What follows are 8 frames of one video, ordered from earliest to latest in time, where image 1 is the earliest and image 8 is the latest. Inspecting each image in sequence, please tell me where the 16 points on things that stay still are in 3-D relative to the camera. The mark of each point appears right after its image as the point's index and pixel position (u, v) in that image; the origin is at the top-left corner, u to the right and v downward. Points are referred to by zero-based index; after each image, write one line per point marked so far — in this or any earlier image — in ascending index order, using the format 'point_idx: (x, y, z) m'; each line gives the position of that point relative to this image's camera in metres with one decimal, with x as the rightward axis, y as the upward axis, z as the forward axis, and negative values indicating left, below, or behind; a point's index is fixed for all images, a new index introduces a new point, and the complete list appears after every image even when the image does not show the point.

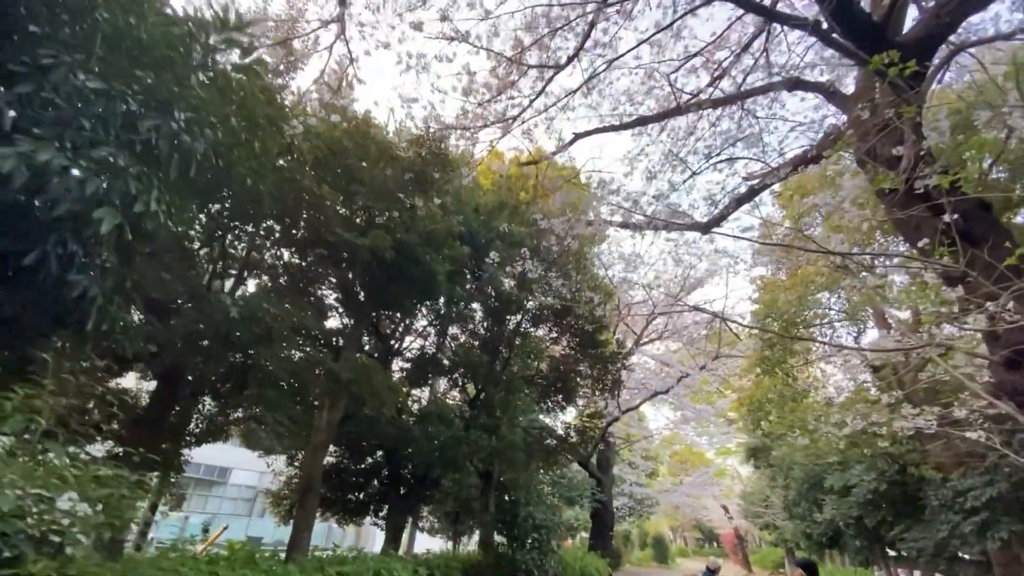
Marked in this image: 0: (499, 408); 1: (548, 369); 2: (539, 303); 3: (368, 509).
0: (-0.2, -1.9, +7.9) m
1: (+0.7, -1.5, +8.9) m
2: (+0.6, 0.0, +8.4) m
3: (-2.5, -3.8, +8.3) m
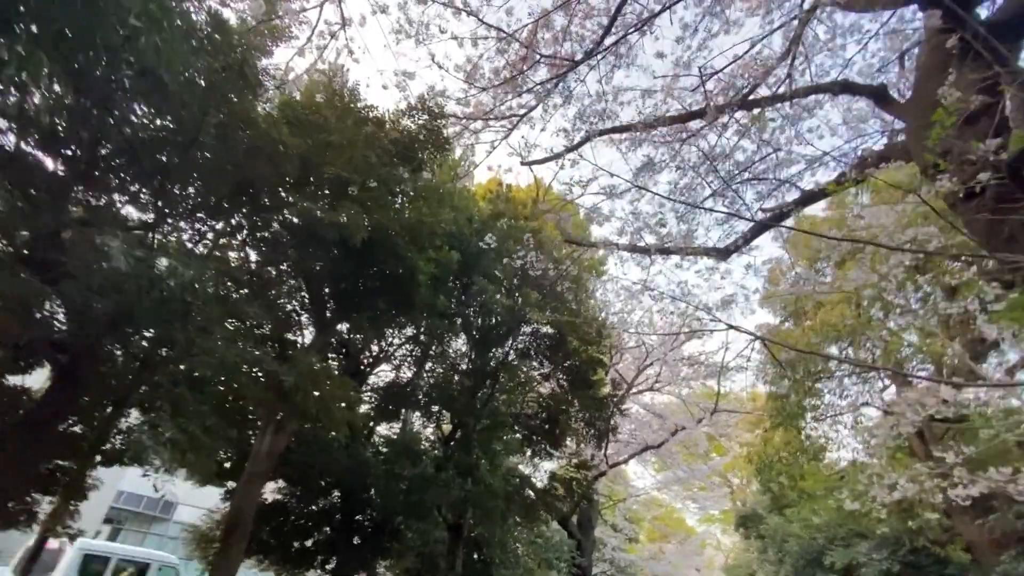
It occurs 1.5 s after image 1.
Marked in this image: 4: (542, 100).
0: (-0.5, -2.2, +6.9) m
1: (+0.4, -2.0, +8.0) m
2: (+0.4, -0.5, +7.7) m
3: (-2.9, -4.0, +7.1) m
4: (+0.3, +2.0, +5.2) m
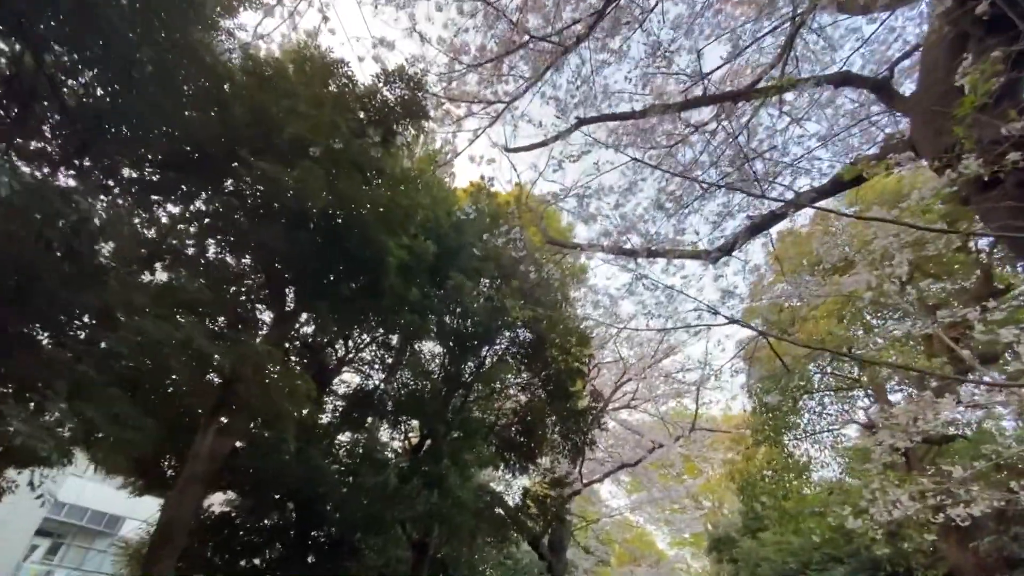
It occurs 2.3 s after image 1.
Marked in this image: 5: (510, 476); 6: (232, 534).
0: (-0.8, -2.2, +6.4) m
1: (0.0, -2.0, +7.6) m
2: (0.0, -0.5, +7.3) m
3: (-3.3, -3.9, +6.4) m
4: (+0.2, +2.0, +4.9) m
5: (0.0, -2.9, +7.7) m
6: (-3.6, -3.2, +6.2) m
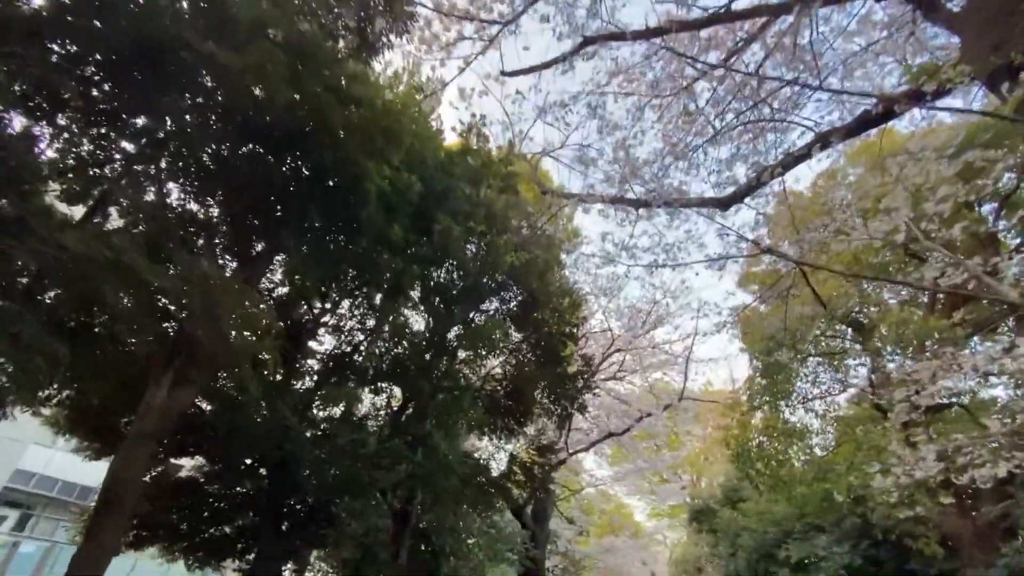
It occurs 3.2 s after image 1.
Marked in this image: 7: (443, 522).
0: (-1.0, -1.6, +6.0) m
1: (-0.2, -1.4, +7.2) m
2: (-0.1, +0.1, +6.9) m
3: (-3.5, -3.3, +6.0) m
4: (+0.2, +2.5, +4.4) m
5: (-0.2, -2.3, +7.4) m
6: (-3.7, -2.5, +5.8) m
7: (-0.9, -3.1, +6.5) m
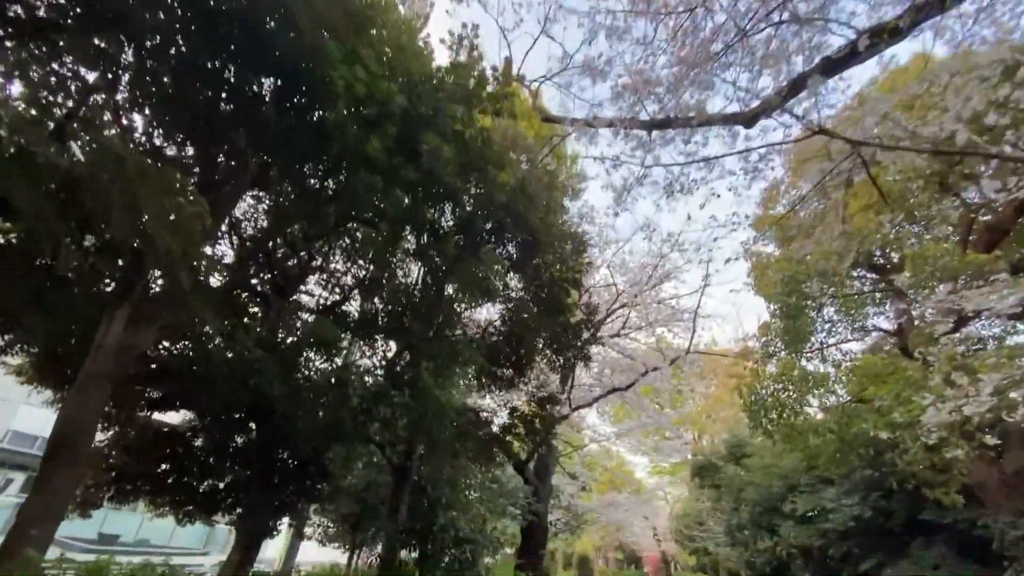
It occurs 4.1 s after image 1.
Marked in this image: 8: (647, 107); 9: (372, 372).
0: (-1.0, -1.0, +5.7) m
1: (-0.2, -0.6, +6.8) m
2: (-0.1, +0.8, +6.4) m
3: (-3.5, -2.6, +5.8) m
4: (+0.1, +3.1, +3.7) m
5: (-0.2, -1.5, +7.1) m
6: (-3.7, -1.9, +5.5) m
7: (-0.9, -2.3, +6.2) m
8: (+1.3, +1.8, +4.8) m
9: (-1.6, -0.9, +5.6) m
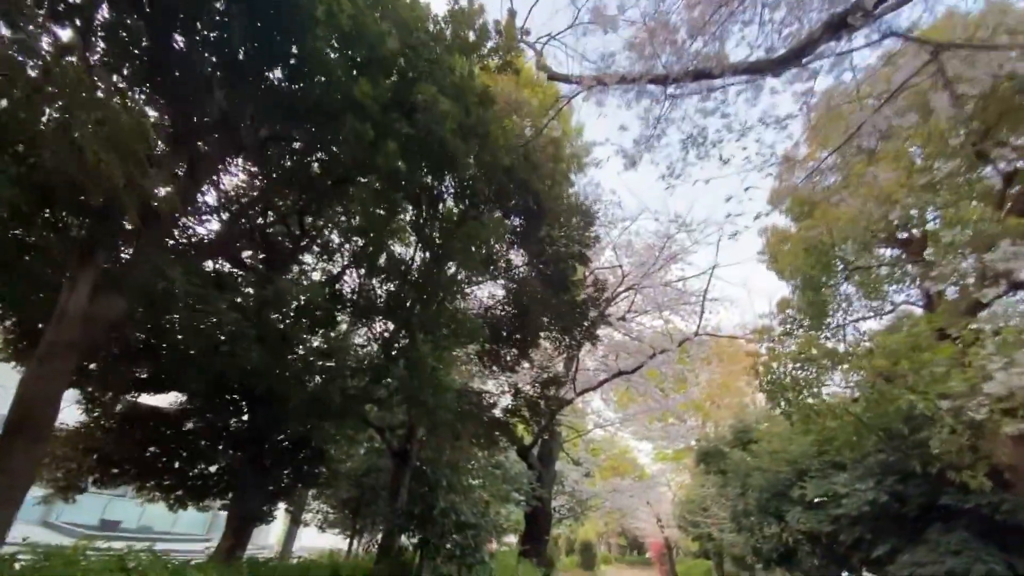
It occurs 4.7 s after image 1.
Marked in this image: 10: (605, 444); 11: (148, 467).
0: (-0.9, -0.7, +5.4) m
1: (-0.1, -0.3, +6.5) m
2: (-0.1, +1.1, +6.1) m
3: (-3.4, -2.3, +5.6) m
4: (+0.1, +3.4, +3.3) m
5: (-0.2, -1.2, +6.8) m
6: (-3.7, -1.6, +5.3) m
7: (-0.8, -2.0, +6.0) m
8: (+1.4, +2.0, +4.5) m
9: (-1.6, -0.6, +5.3) m
10: (+3.1, -5.2, +16.3) m
11: (-4.0, -2.0, +5.3) m
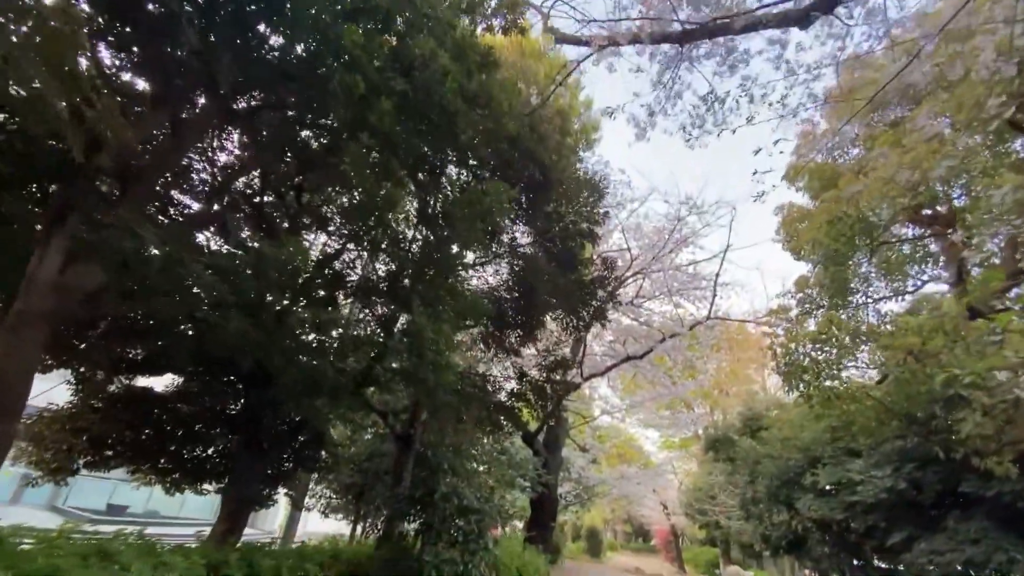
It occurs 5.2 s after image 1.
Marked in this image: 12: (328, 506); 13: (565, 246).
0: (-0.9, -0.4, +5.2) m
1: (-0.1, 0.0, +6.3) m
2: (0.0, +1.4, +5.8) m
3: (-3.4, -2.1, +5.4) m
4: (+0.2, +3.6, +3.0) m
5: (-0.1, -0.9, +6.6) m
6: (-3.6, -1.4, +5.1) m
7: (-0.8, -1.8, +5.8) m
8: (+1.4, +2.3, +4.2) m
9: (-1.5, -0.4, +5.1) m
10: (+3.3, -4.7, +16.1) m
11: (-3.9, -1.7, +5.2) m
12: (-2.8, -3.4, +7.5) m
13: (+0.7, +0.6, +6.4) m
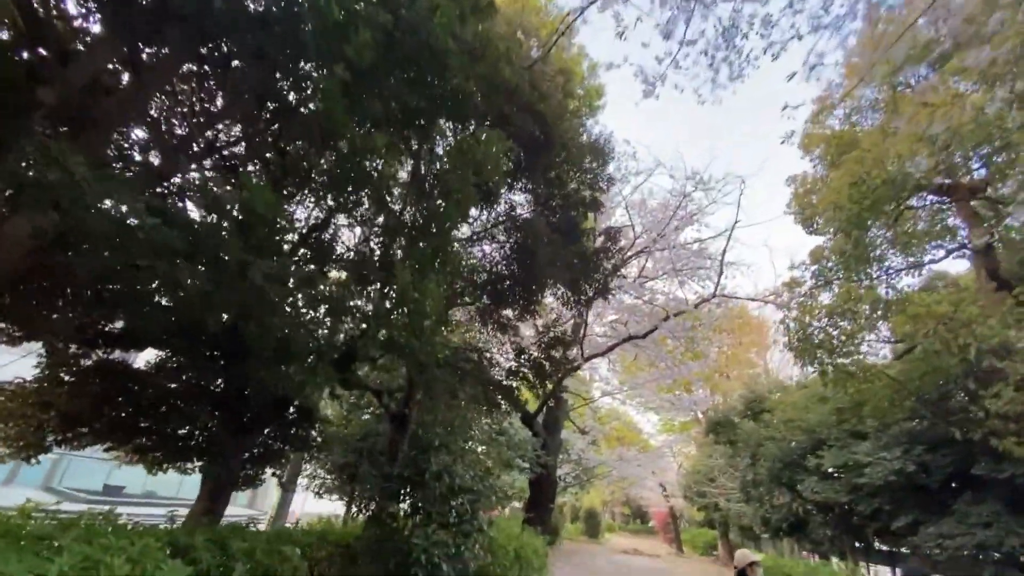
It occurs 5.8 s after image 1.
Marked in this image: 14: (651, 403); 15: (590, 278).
0: (-0.9, -0.1, +4.9) m
1: (-0.1, +0.3, +6.0) m
2: (0.0, +1.7, +5.4) m
3: (-3.4, -1.7, +5.2) m
4: (+0.1, +3.8, +2.6) m
5: (-0.1, -0.6, +6.3) m
6: (-3.7, -1.0, +4.8) m
7: (-0.8, -1.5, +5.5) m
8: (+1.4, +2.5, +3.8) m
9: (-1.5, -0.1, +4.8) m
10: (+3.3, -4.1, +15.9) m
11: (-4.0, -1.4, +4.9) m
12: (-2.9, -3.0, +7.3) m
13: (+0.7, +0.9, +6.1) m
14: (+4.6, -3.8, +16.1) m
15: (+1.0, +0.1, +6.5) m
